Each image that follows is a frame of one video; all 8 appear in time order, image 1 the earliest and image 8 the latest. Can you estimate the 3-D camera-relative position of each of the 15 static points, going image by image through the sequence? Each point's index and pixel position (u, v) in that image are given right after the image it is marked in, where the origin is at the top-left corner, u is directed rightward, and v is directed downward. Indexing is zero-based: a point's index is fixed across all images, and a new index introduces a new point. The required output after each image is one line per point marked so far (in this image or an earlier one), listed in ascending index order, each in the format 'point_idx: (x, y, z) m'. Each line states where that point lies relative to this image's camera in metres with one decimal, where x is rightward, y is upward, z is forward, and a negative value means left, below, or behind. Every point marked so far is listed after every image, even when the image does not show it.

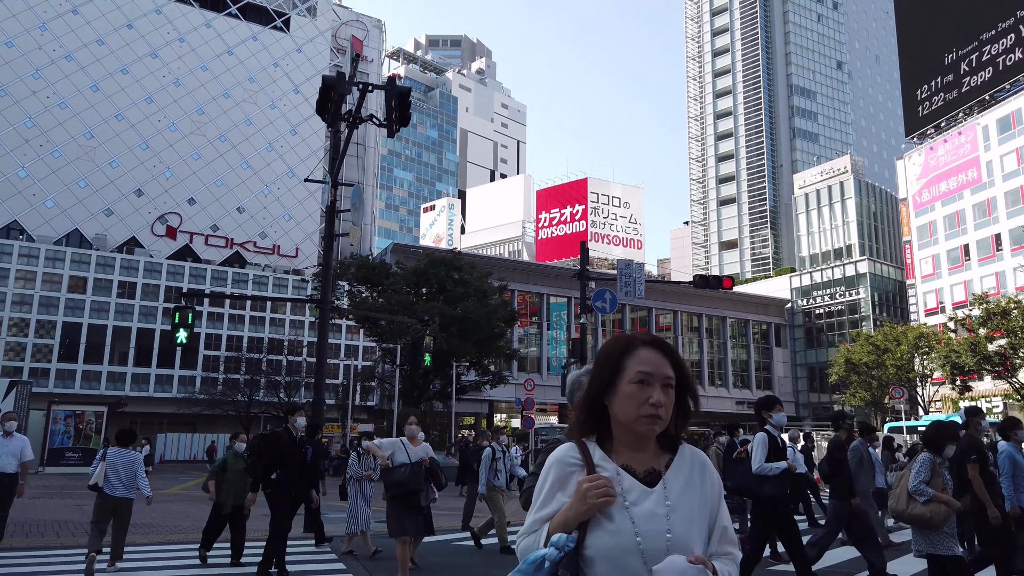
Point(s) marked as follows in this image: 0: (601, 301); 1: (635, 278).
0: (+2.2, -0.3, +18.0) m
1: (+3.0, +0.3, +18.1) m
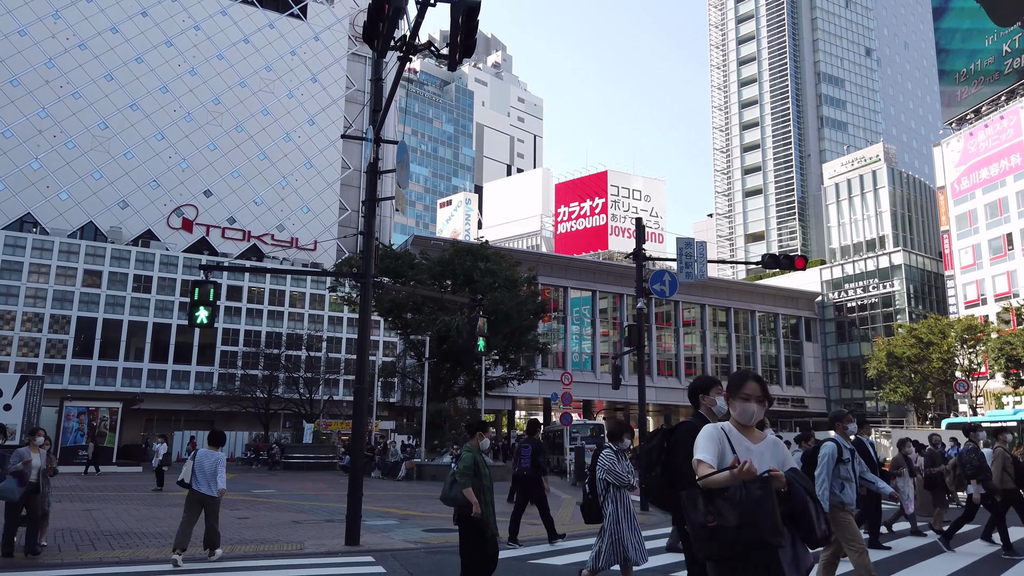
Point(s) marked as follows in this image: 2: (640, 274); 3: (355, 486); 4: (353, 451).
0: (+3.2, +0.1, +16.2) m
1: (+4.0, +0.7, +16.4) m
2: (+2.8, +0.3, +16.1) m
3: (-2.0, -2.5, +9.6) m
4: (-2.1, -2.1, +9.8) m
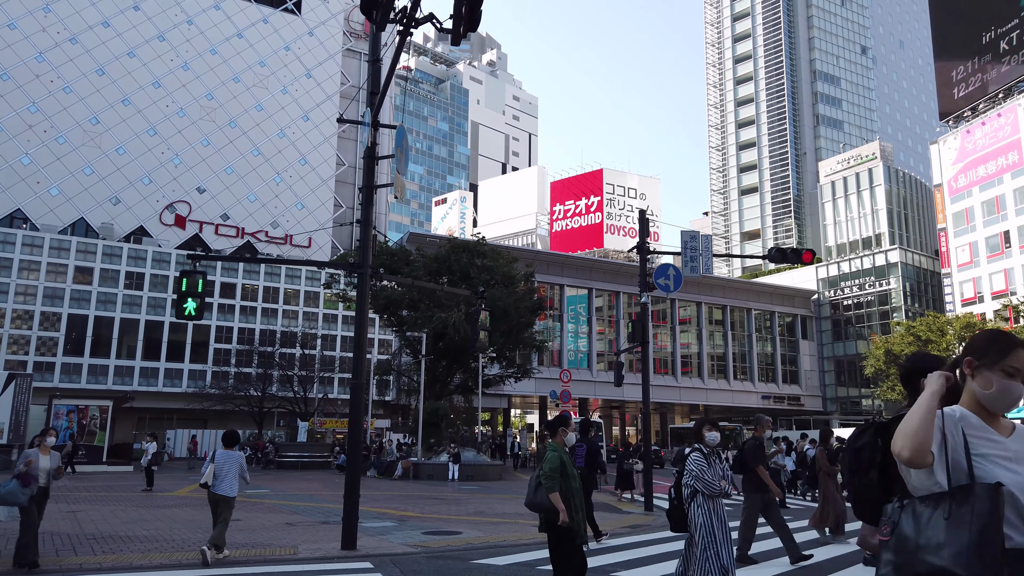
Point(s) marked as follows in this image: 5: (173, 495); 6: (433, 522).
0: (+3.2, +0.2, +15.9) m
1: (+4.0, +0.8, +16.0) m
2: (+2.8, +0.4, +15.7) m
3: (-2.0, -2.4, +9.2) m
4: (-2.0, -2.0, +9.4) m
5: (-7.6, -4.6, +16.6) m
6: (-1.3, -3.8, +12.1) m
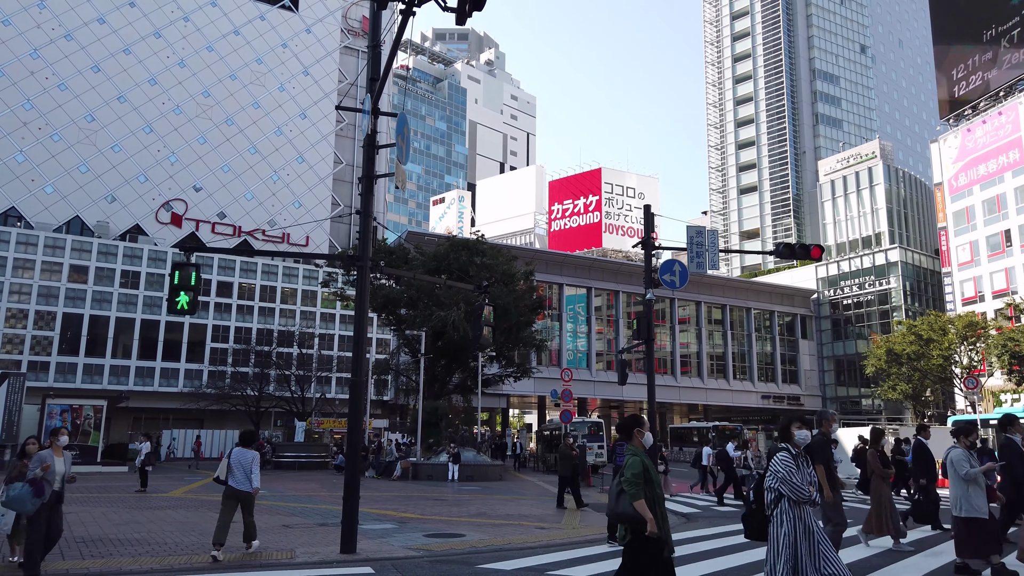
0: (+3.3, +0.3, +15.5) m
1: (+4.1, +0.9, +15.7) m
2: (+2.8, +0.5, +15.4) m
3: (-1.9, -2.3, +8.9) m
4: (-2.0, -1.9, +9.1) m
5: (-7.5, -4.5, +16.2) m
6: (-1.2, -3.7, +11.8) m
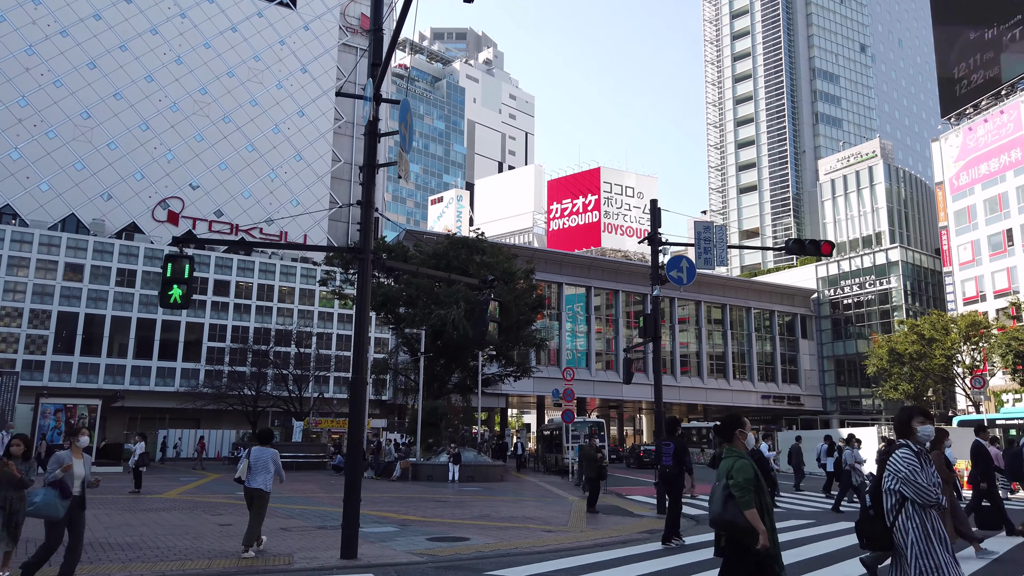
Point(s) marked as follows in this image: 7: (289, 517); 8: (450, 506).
0: (+3.4, +0.4, +15.2) m
1: (+4.2, +0.9, +15.3) m
2: (+2.9, +0.6, +15.0) m
3: (-1.8, -2.2, +8.5) m
4: (-1.9, -1.8, +8.7) m
5: (-7.4, -4.4, +15.8) m
6: (-1.2, -3.6, +11.4) m
7: (-3.7, -3.8, +12.3) m
8: (-1.2, -4.3, +14.6) m
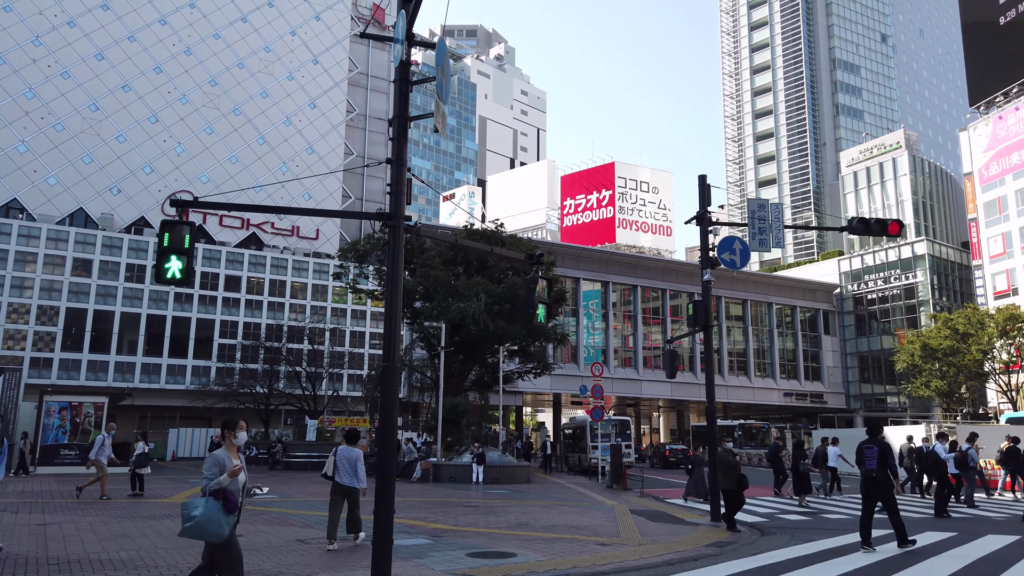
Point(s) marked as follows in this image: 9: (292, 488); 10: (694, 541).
0: (+4.0, +0.7, +13.8) m
1: (+4.8, +1.2, +13.9) m
2: (+3.5, +0.8, +13.7) m
3: (-1.2, -2.0, +7.2) m
4: (-1.3, -1.6, +7.4) m
5: (-6.8, -4.2, +14.6) m
6: (-0.5, -3.4, +10.1) m
7: (-3.1, -3.5, +11.1) m
8: (-0.5, -4.0, +13.3) m
9: (-5.6, -5.1, +18.9) m
10: (+2.4, -3.3, +9.8) m
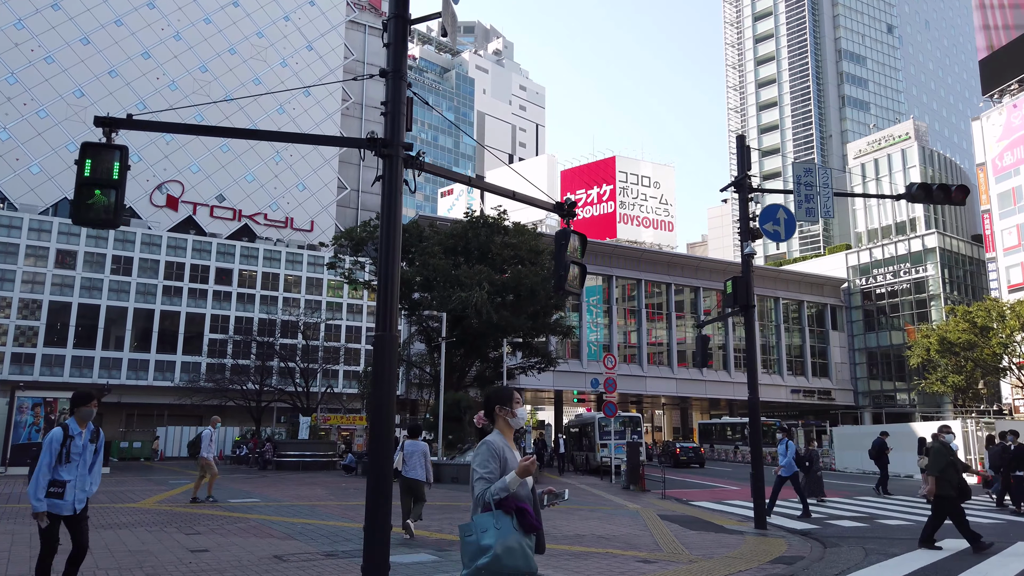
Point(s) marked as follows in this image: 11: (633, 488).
0: (+4.2, +1.1, +12.2) m
1: (+5.0, +1.6, +12.3) m
2: (+3.8, +1.3, +12.0) m
3: (-1.0, -1.6, +5.6) m
4: (-1.1, -1.2, +5.8) m
5: (-6.5, -3.8, +12.9) m
6: (-0.3, -3.0, +8.5) m
7: (-2.8, -3.1, +9.4) m
8: (-0.3, -3.6, +11.6) m
9: (-5.4, -4.7, +17.3) m
10: (+2.6, -2.9, +8.2) m
11: (+3.1, -5.1, +18.9) m
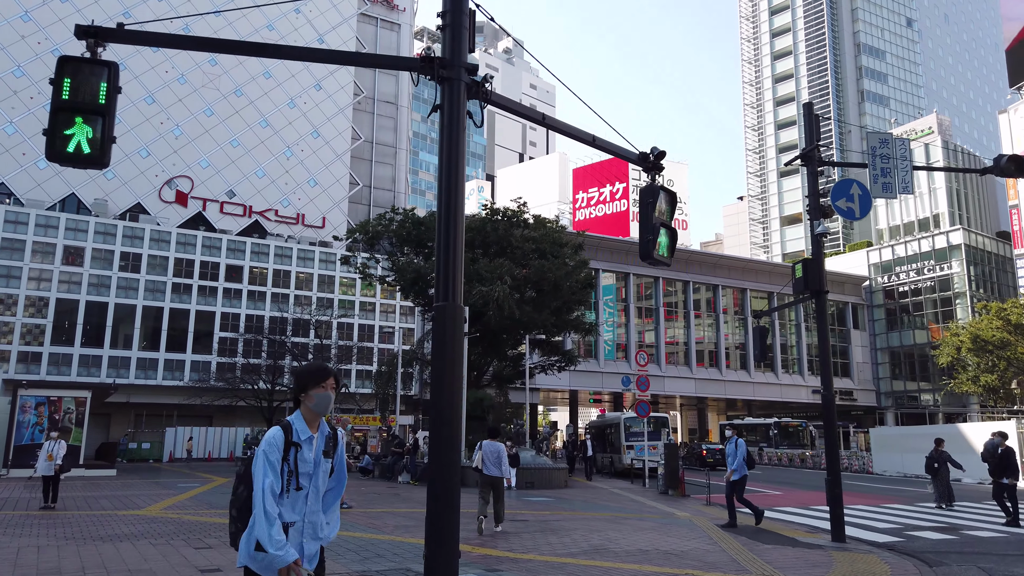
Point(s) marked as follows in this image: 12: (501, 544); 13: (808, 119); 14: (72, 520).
0: (+4.9, +1.3, +10.9) m
1: (+5.7, +1.9, +11.0) m
2: (+4.4, +1.5, +10.8) m
3: (-0.4, -1.4, +4.4) m
4: (-0.5, -1.0, +4.6) m
5: (-5.9, -3.6, +11.8) m
6: (+0.3, -2.8, +7.3) m
7: (-2.2, -2.9, +8.2) m
8: (+0.3, -3.4, +10.4) m
9: (-4.7, -4.5, +16.1) m
10: (+3.2, -2.7, +6.9) m
11: (+3.8, -4.9, +17.7) m
12: (-0.1, -3.0, +8.7) m
13: (+4.4, +2.5, +11.2) m
14: (-6.5, -3.4, +11.1) m
